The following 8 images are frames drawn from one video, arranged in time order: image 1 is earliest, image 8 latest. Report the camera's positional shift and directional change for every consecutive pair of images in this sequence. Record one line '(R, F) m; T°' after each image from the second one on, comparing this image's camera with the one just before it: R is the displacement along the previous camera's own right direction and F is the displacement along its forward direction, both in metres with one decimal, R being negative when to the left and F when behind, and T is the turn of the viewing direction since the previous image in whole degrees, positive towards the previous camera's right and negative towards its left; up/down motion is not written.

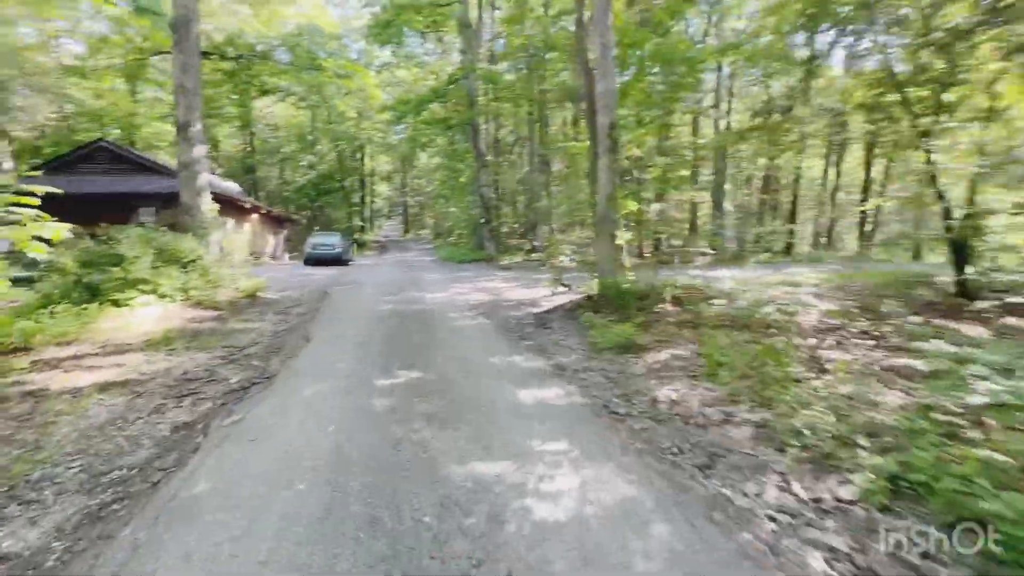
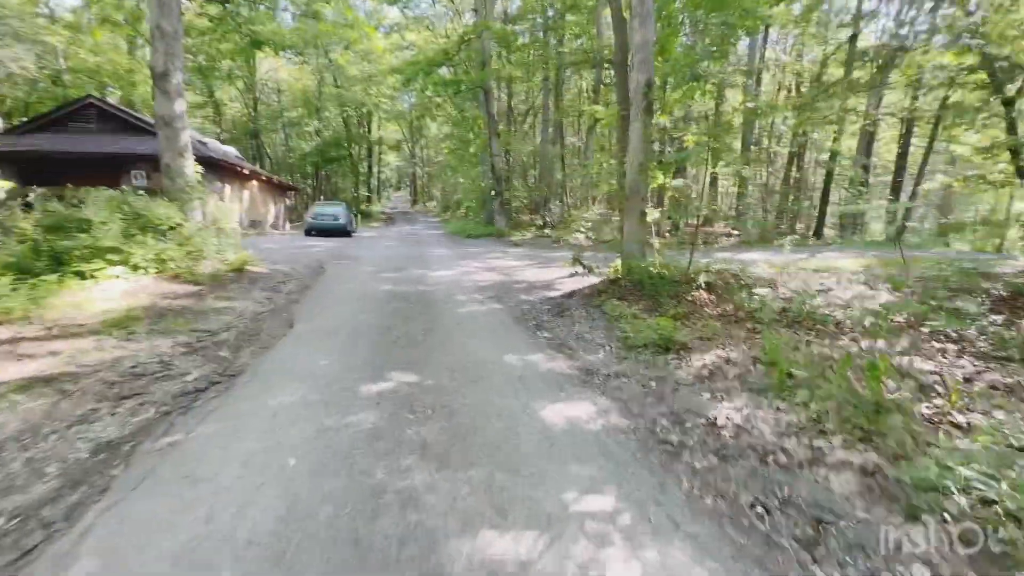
(-0.1, +1.1) m; -1°
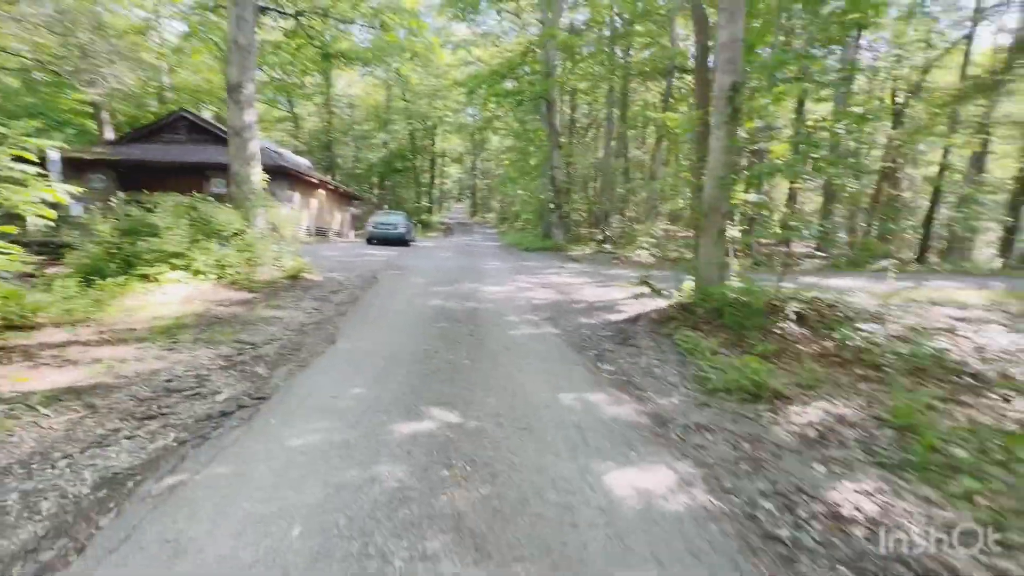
(-0.1, +0.6) m; -7°
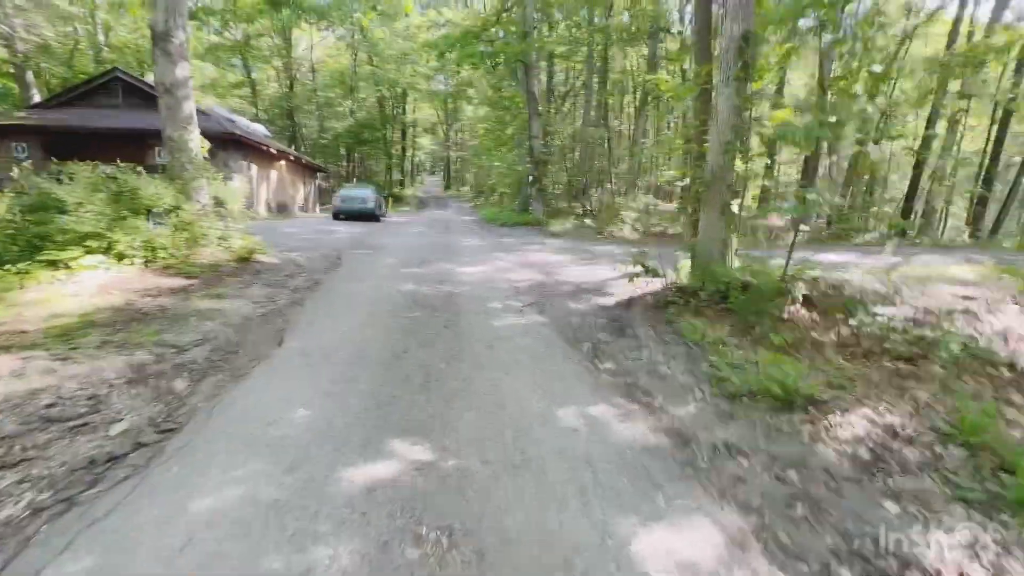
(-0.1, +0.9) m; +3°
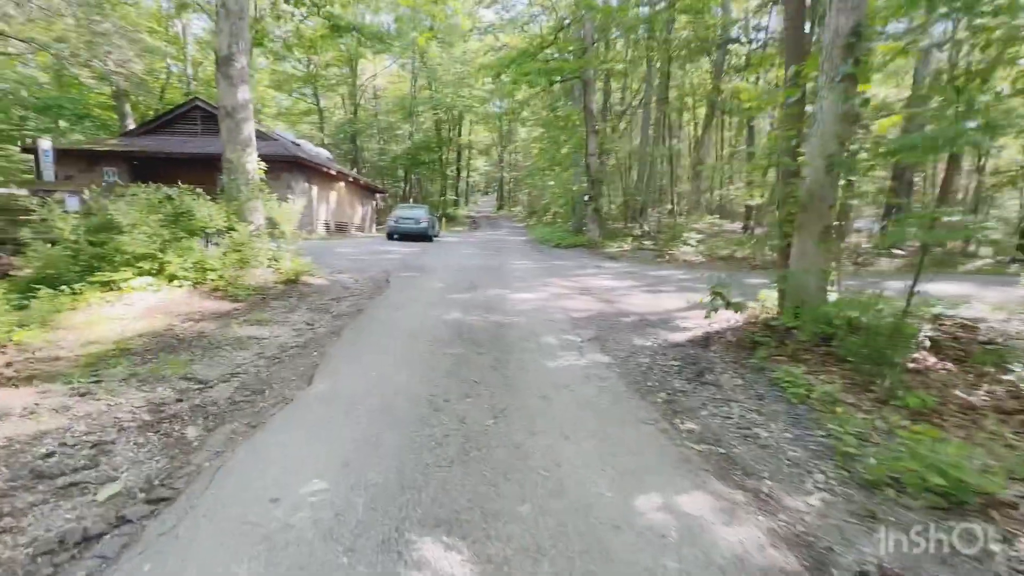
(-0.1, +0.7) m; -6°
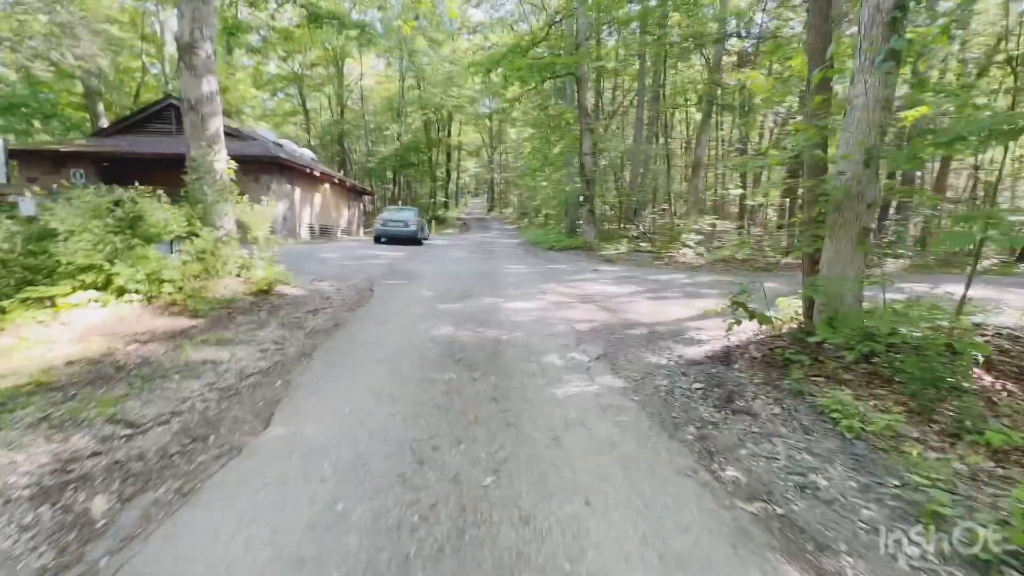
(-0.1, +0.7) m; +1°
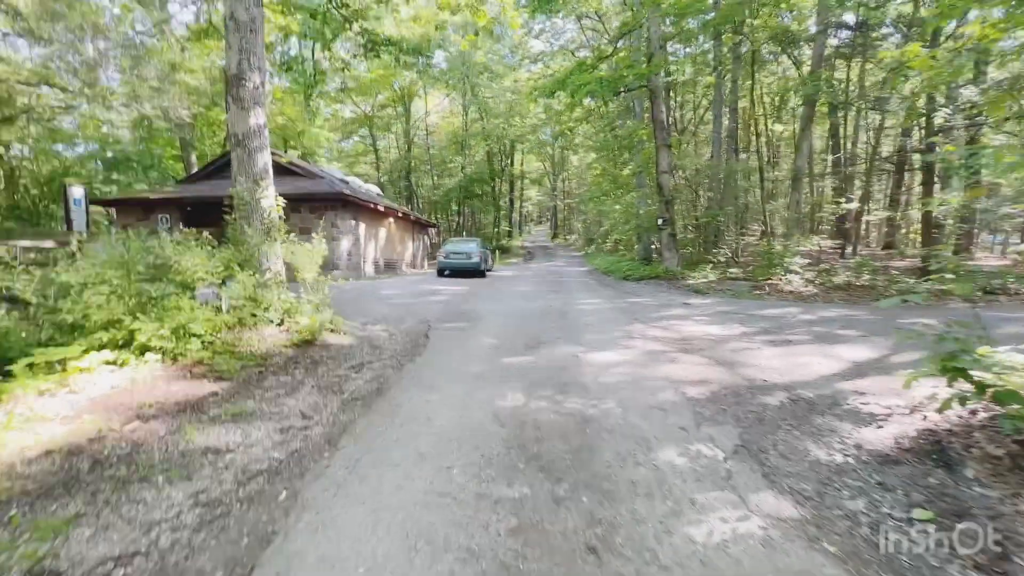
(-0.2, +1.4) m; -8°
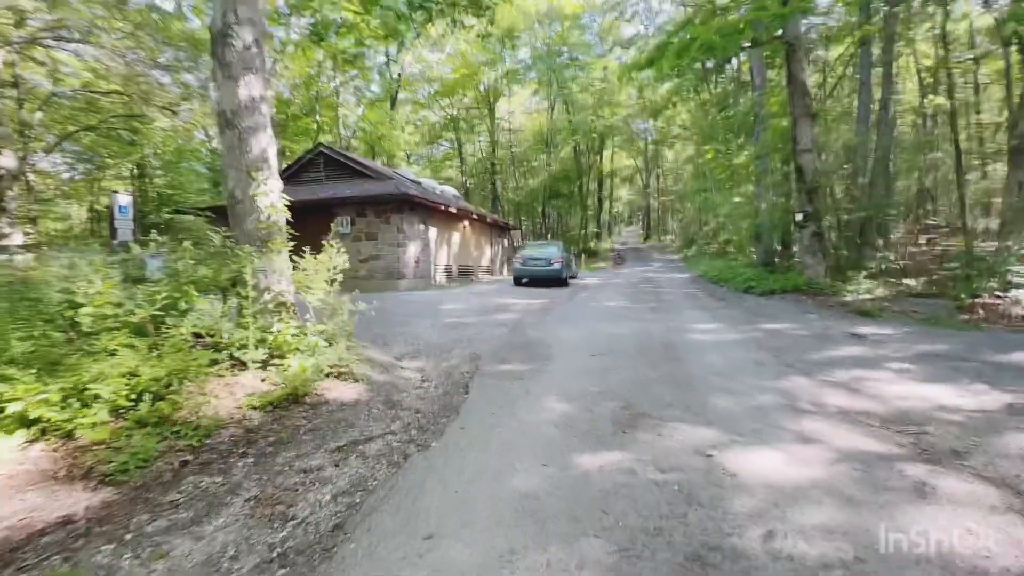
(+0.1, +2.6) m; -11°
